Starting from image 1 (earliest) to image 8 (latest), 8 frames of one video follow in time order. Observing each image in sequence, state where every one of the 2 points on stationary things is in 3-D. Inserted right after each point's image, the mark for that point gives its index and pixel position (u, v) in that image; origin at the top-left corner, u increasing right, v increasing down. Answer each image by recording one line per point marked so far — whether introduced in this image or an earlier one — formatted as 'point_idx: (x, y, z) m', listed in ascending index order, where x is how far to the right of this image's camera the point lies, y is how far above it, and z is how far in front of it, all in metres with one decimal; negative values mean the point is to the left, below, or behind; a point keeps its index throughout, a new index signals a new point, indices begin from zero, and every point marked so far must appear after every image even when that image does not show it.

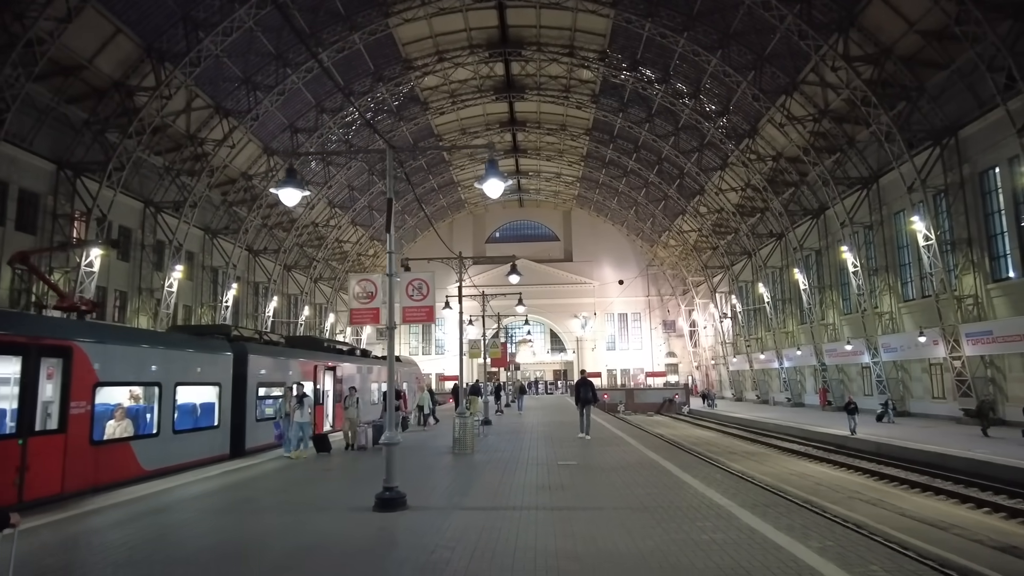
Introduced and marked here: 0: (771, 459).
0: (+7.4, -4.9, +17.6) m
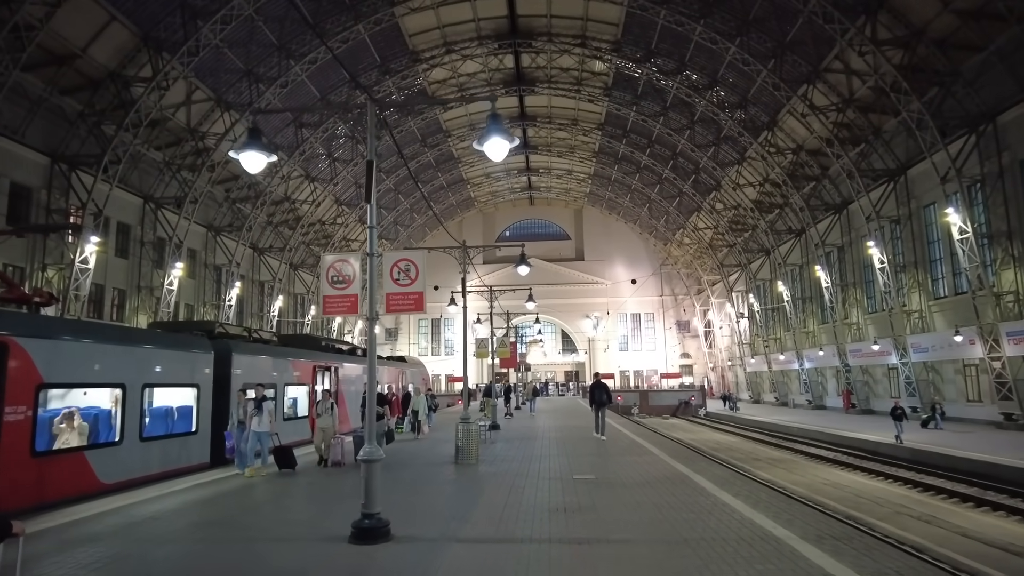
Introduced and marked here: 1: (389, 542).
0: (+7.6, -4.7, +16.4) m
1: (-1.1, -2.3, +5.7) m
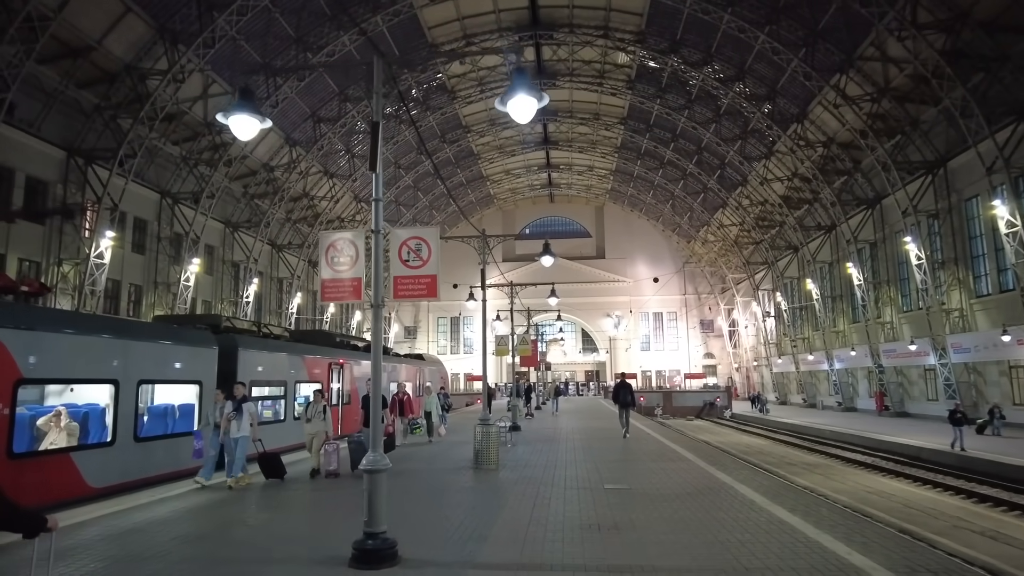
0: (+8.2, -4.6, +15.5) m
1: (-0.9, -2.2, +5.0) m
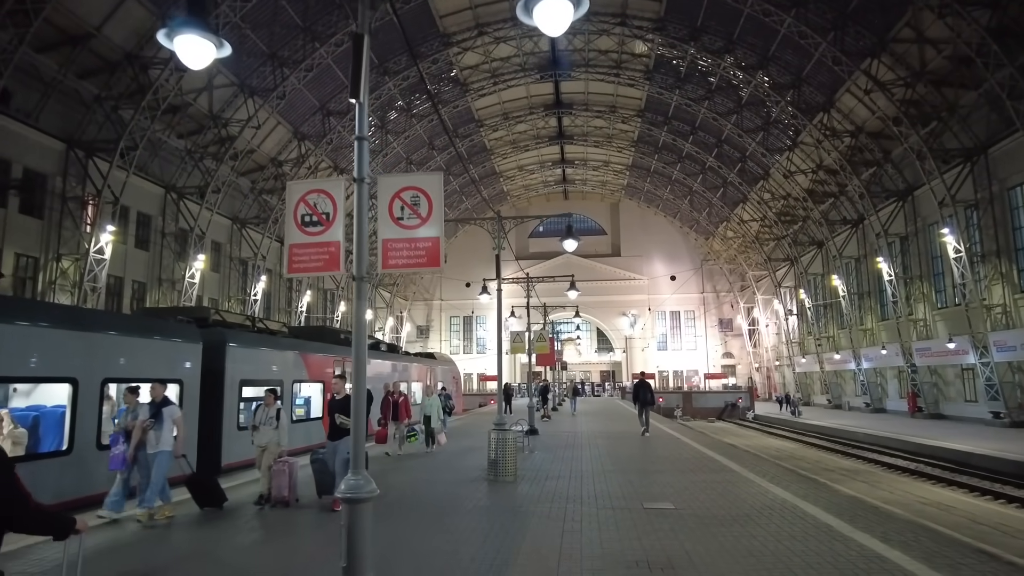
0: (+8.6, -4.4, +14.2) m
1: (-0.8, -2.1, +4.0) m
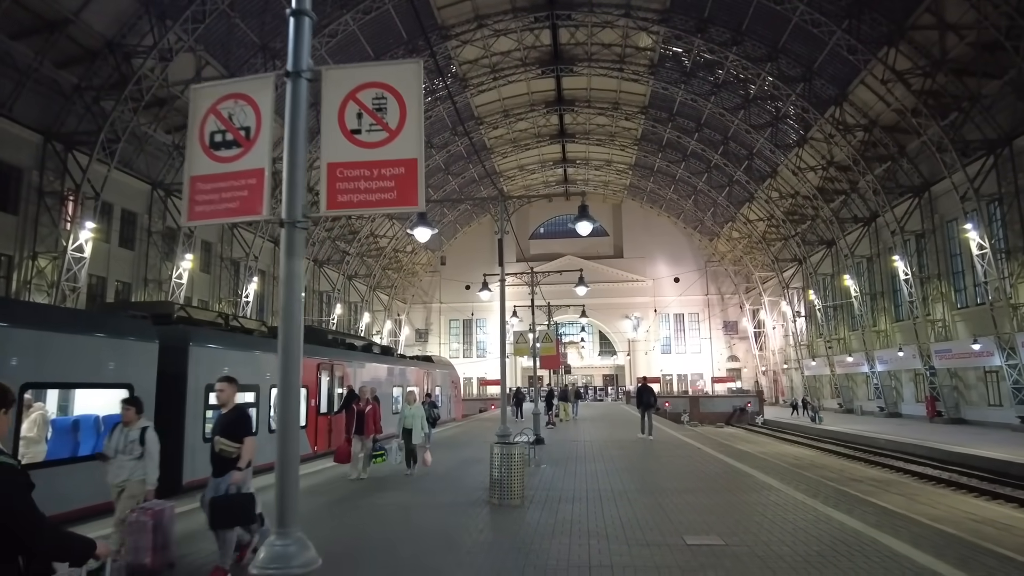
0: (+8.6, -4.3, +13.1) m
1: (-0.7, -1.9, +2.8) m
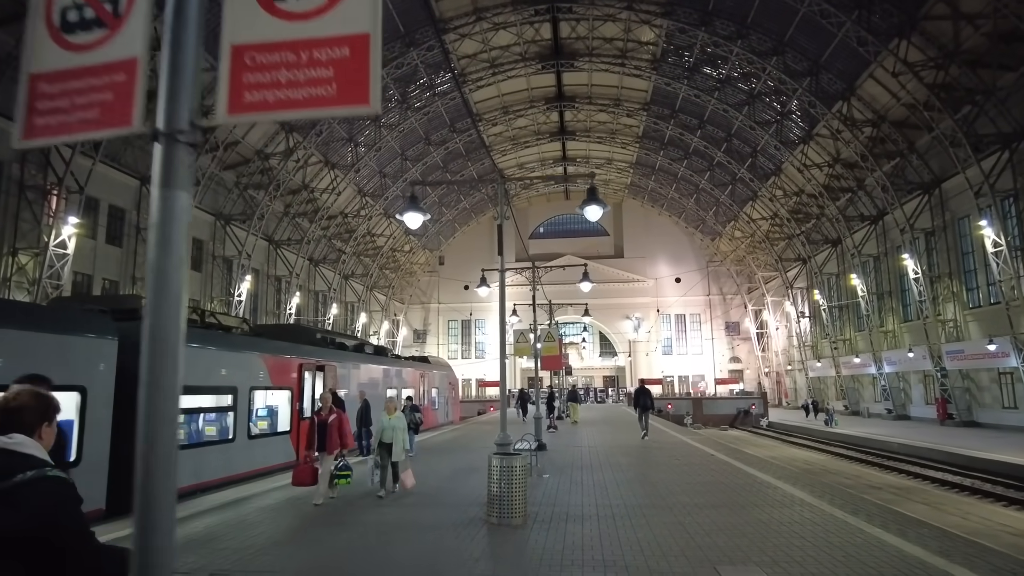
0: (+8.6, -4.2, +12.3) m
1: (-0.7, -1.8, +2.1) m
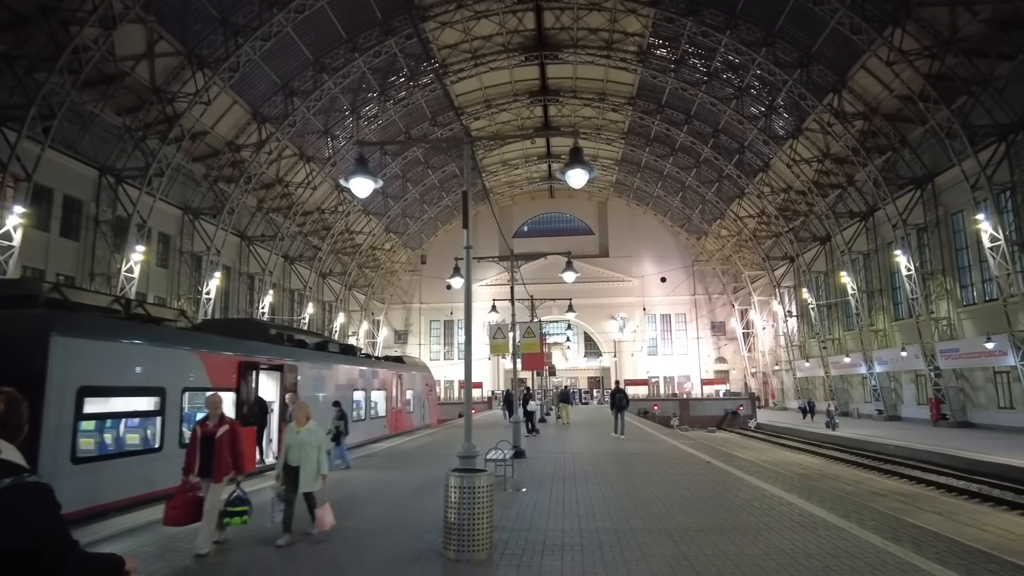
0: (+8.2, -4.1, +11.4) m
1: (-0.9, -1.6, +0.9) m
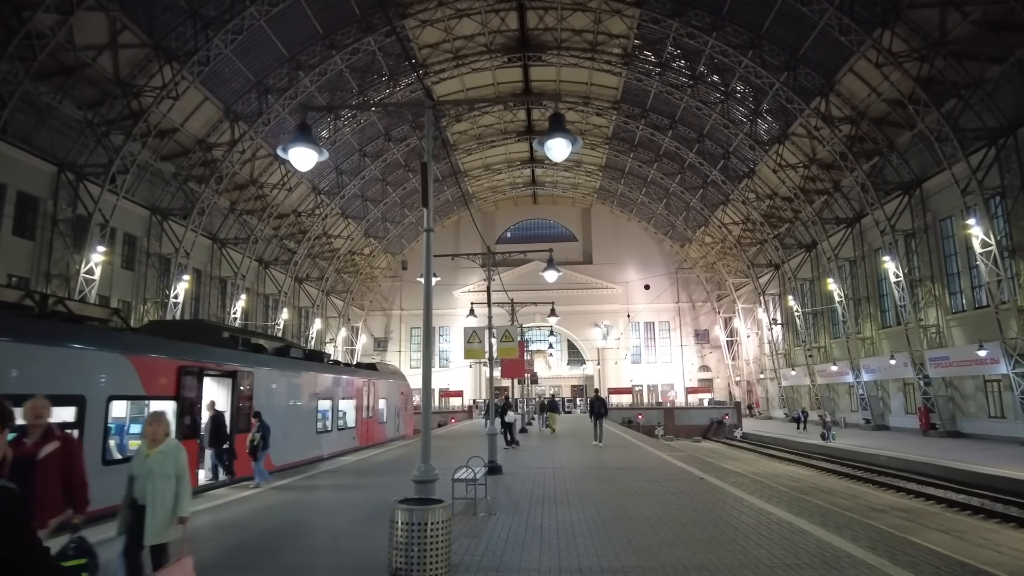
0: (+7.8, -4.1, +10.6) m
1: (-1.0, -1.5, 0.0) m
